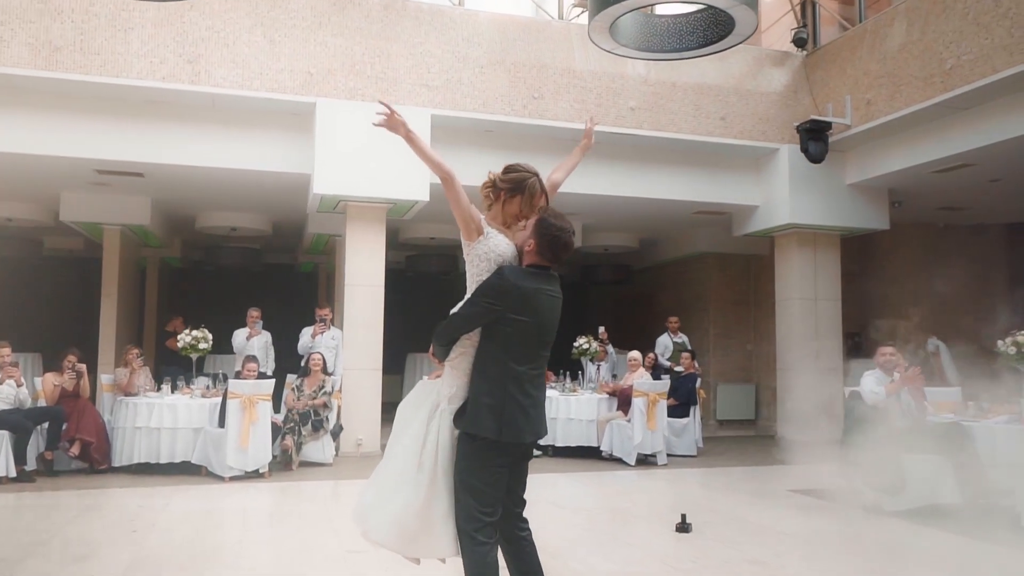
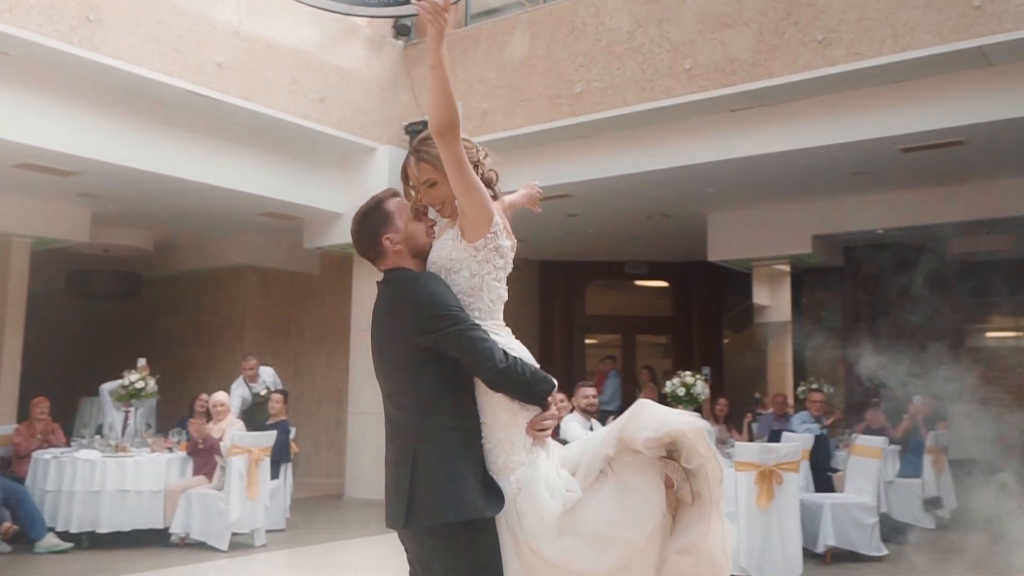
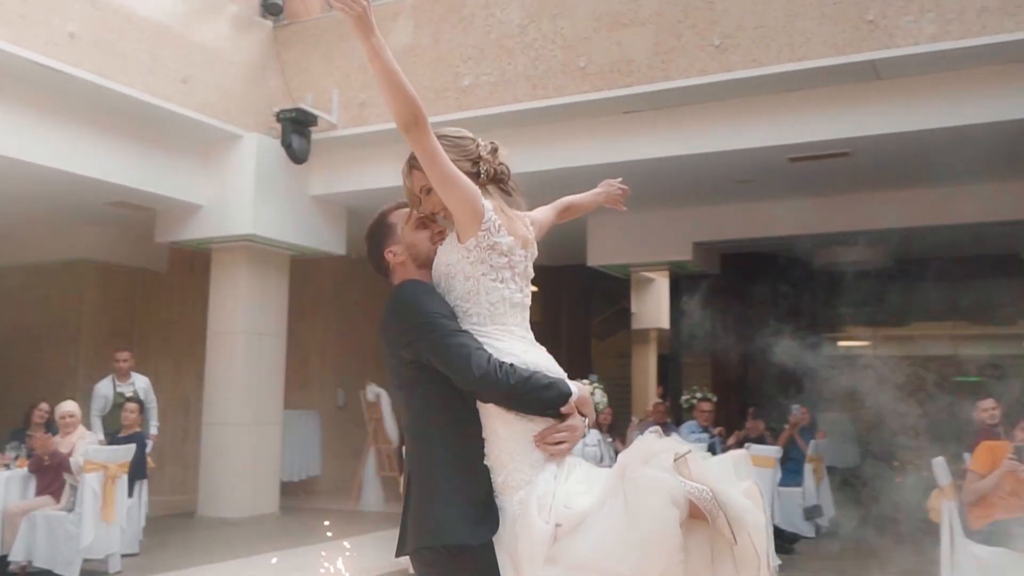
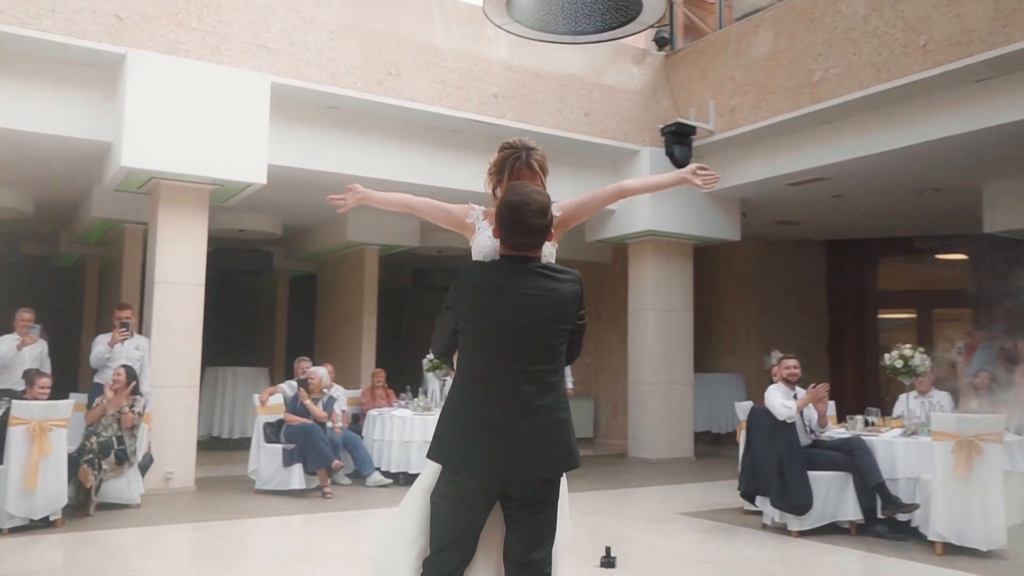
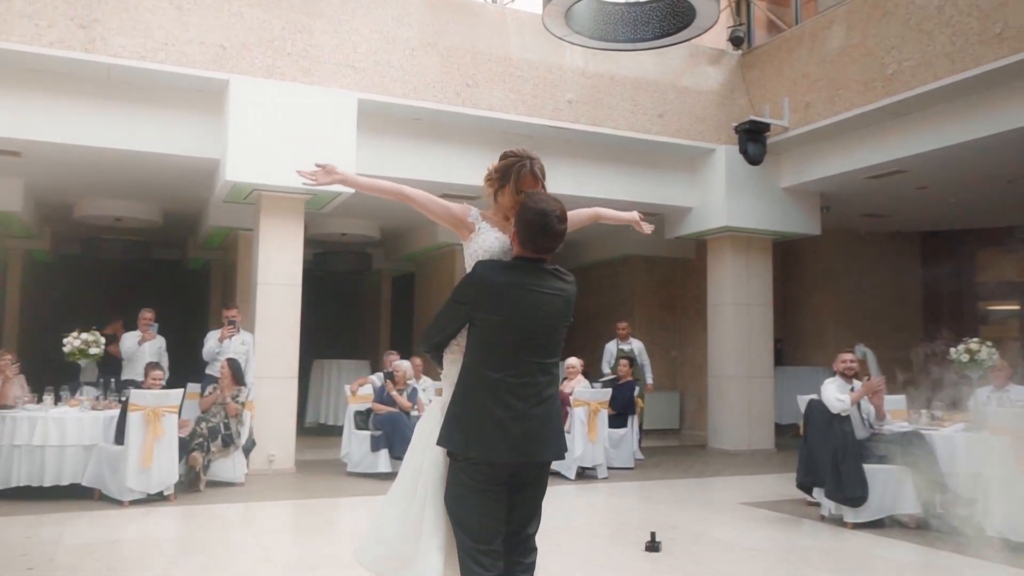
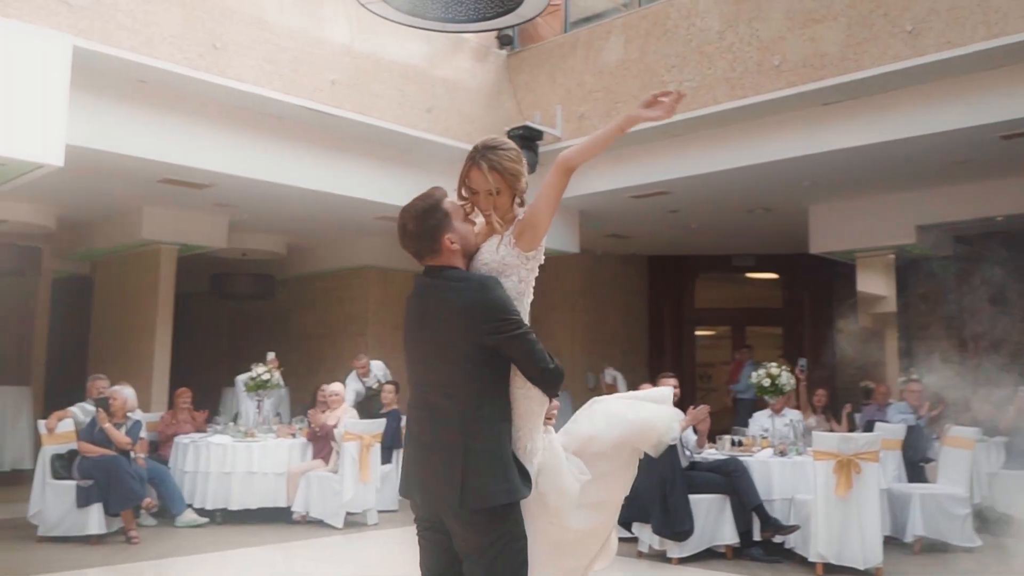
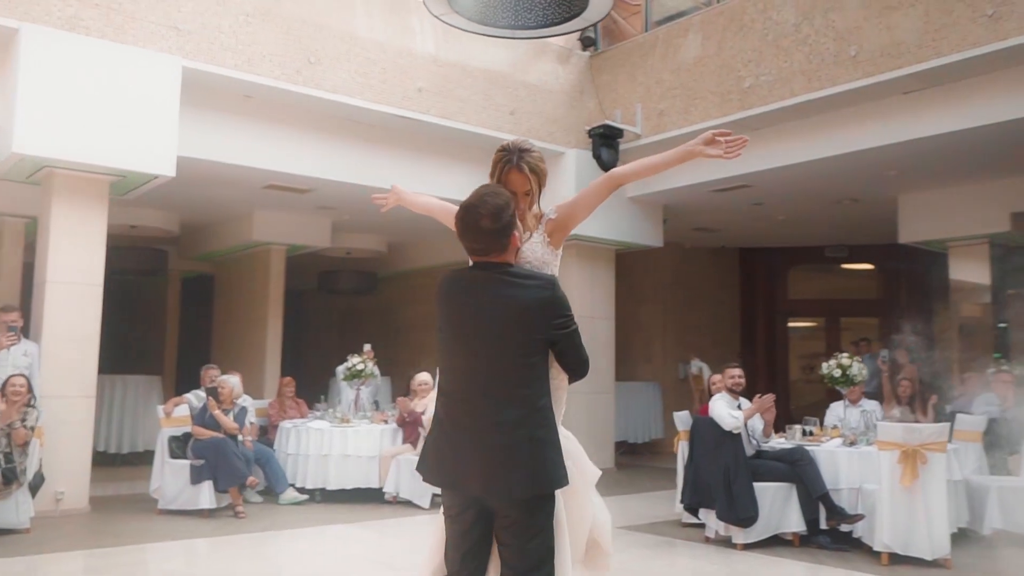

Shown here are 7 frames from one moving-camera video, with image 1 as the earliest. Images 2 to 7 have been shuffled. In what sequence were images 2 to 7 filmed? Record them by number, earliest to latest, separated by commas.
5, 4, 7, 6, 2, 3
